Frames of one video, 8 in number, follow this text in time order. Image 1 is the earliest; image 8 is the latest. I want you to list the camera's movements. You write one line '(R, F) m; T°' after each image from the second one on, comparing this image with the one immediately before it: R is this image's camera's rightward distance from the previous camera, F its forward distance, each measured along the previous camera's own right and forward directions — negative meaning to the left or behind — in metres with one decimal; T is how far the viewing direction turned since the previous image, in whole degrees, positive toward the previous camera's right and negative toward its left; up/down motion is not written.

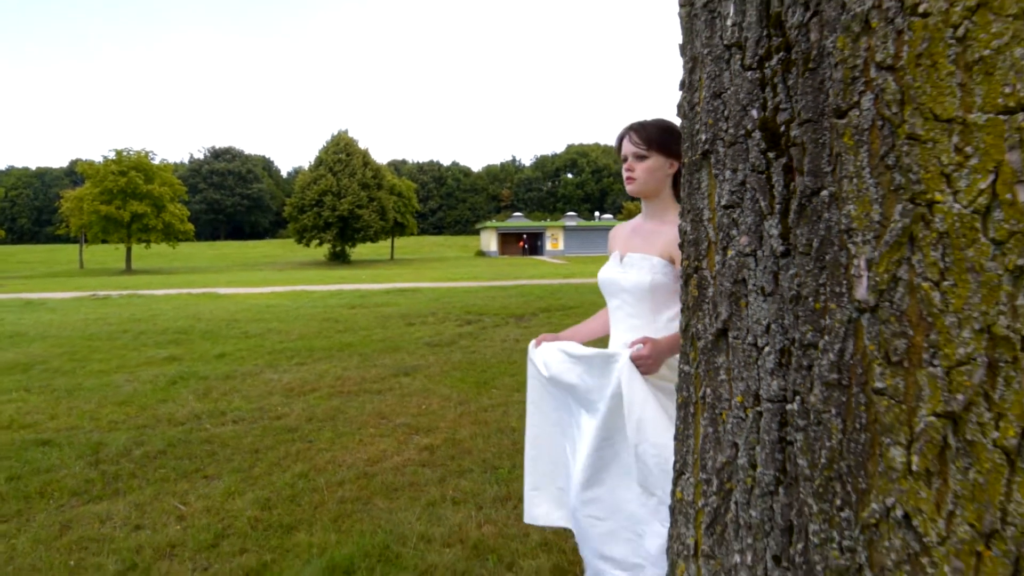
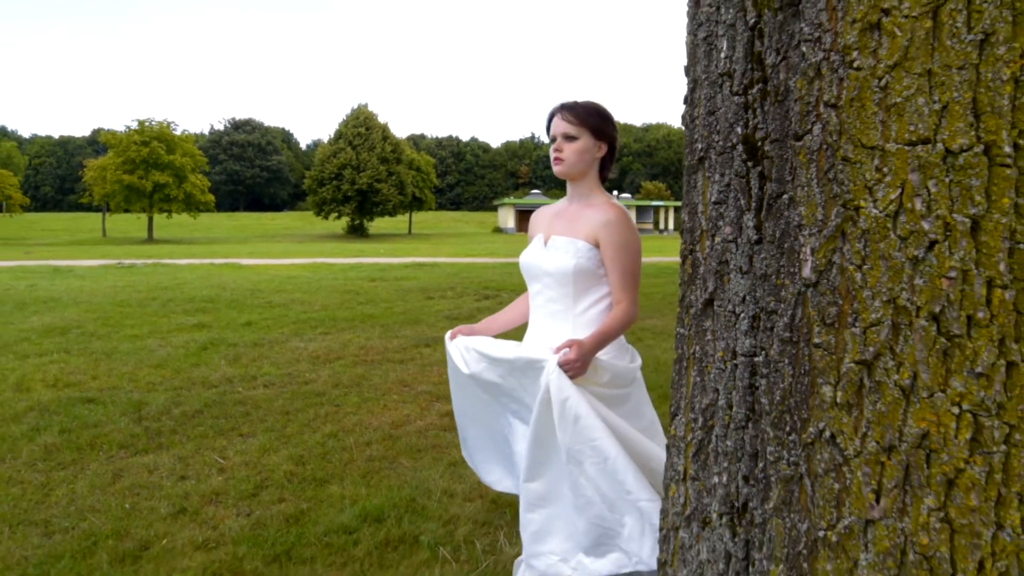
(0.0, -0.3) m; -1°
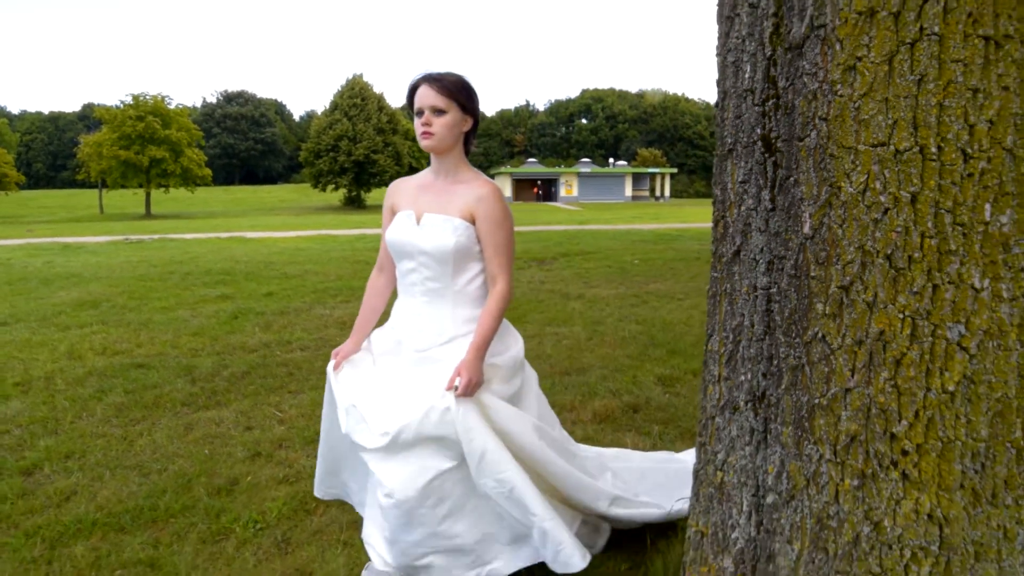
(-0.2, -0.5) m; 0°
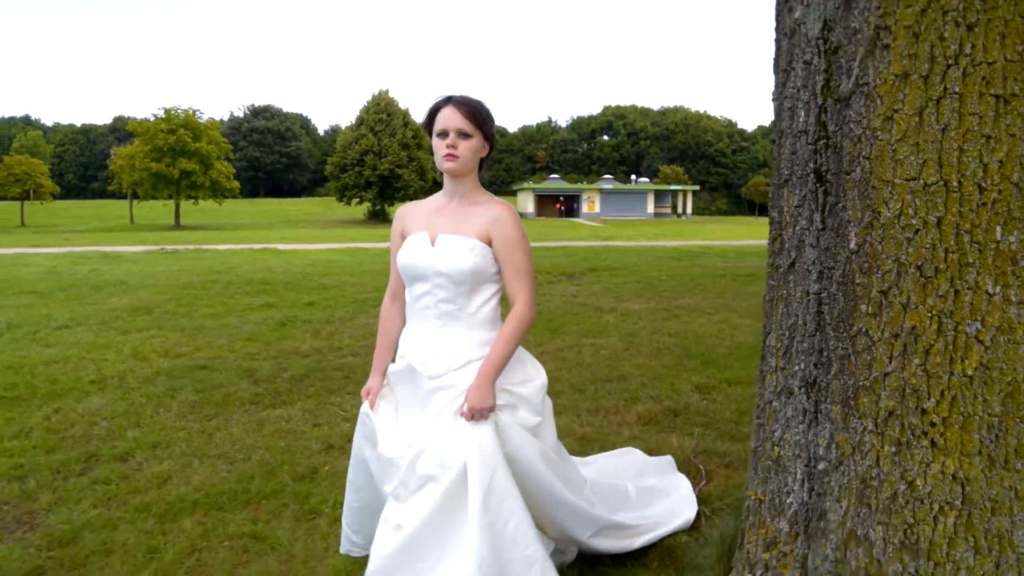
(-0.2, -0.4) m; -1°
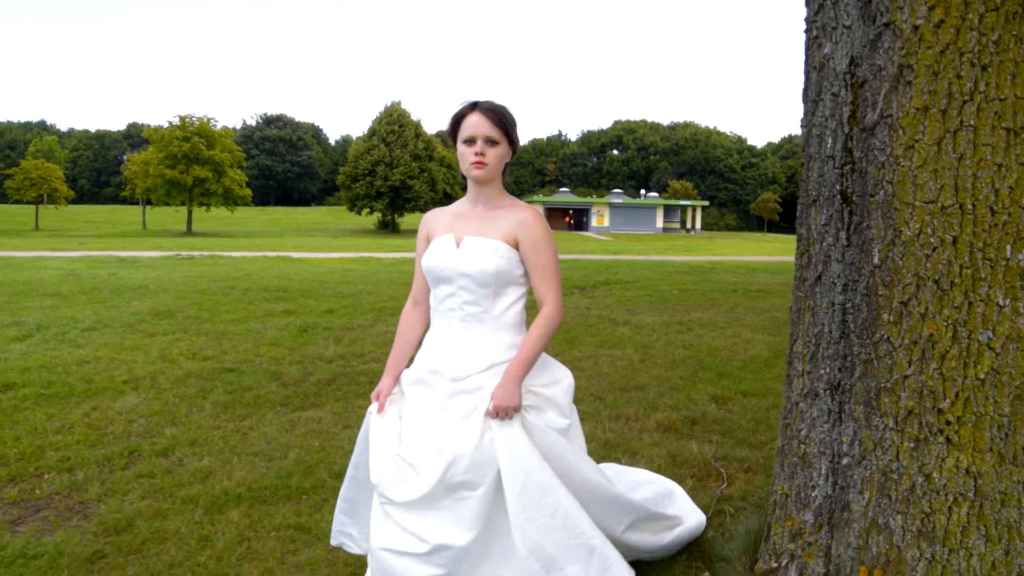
(-0.1, -0.2) m; -1°
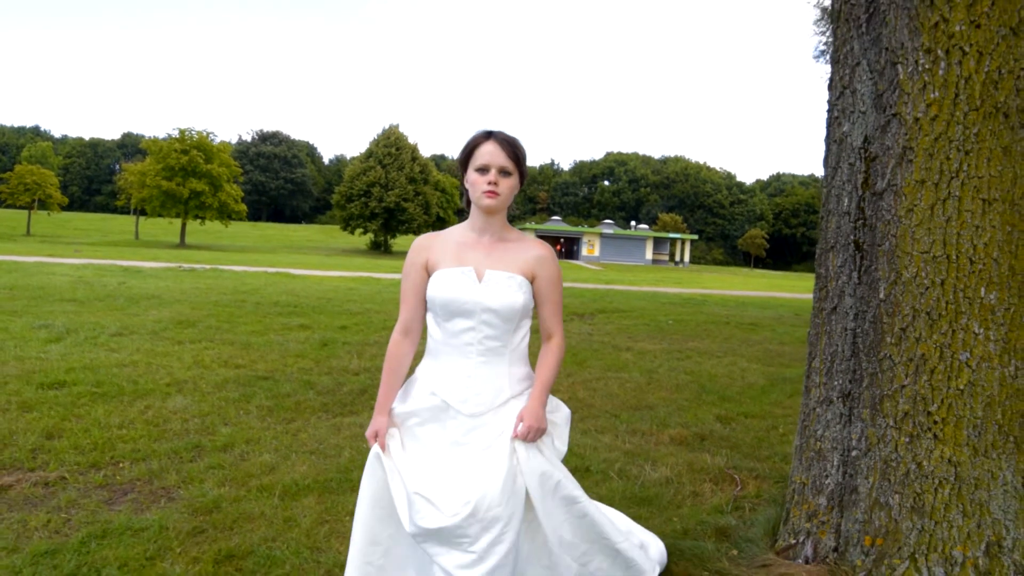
(-0.4, -0.6) m; +1°
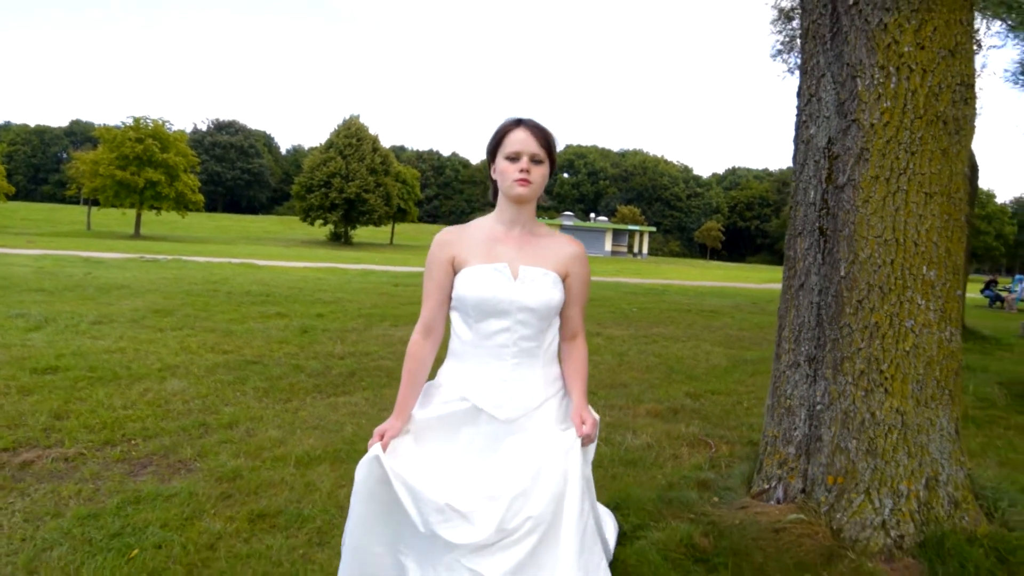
(-0.3, -0.4) m; +3°
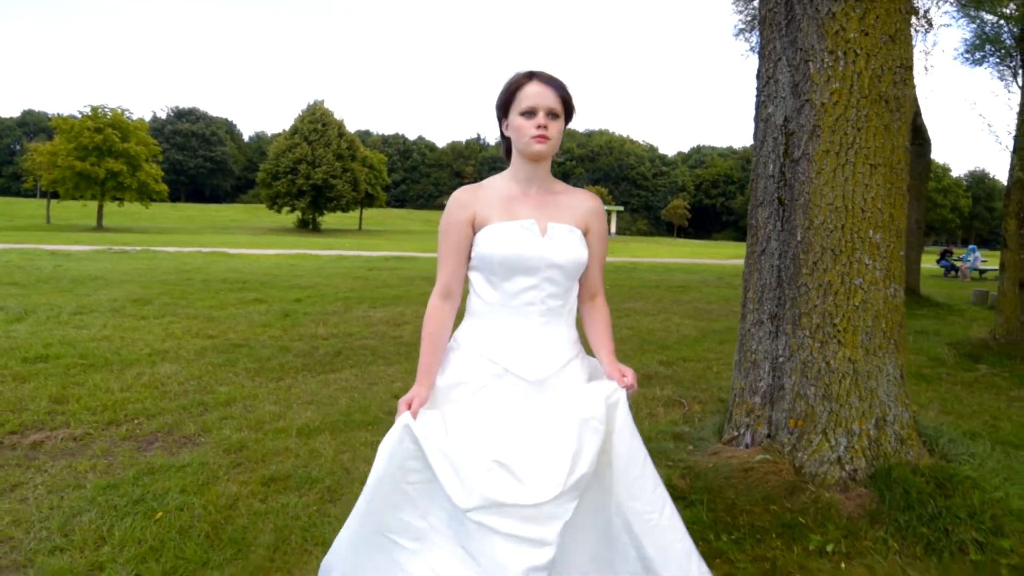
(-0.1, -0.3) m; +2°
